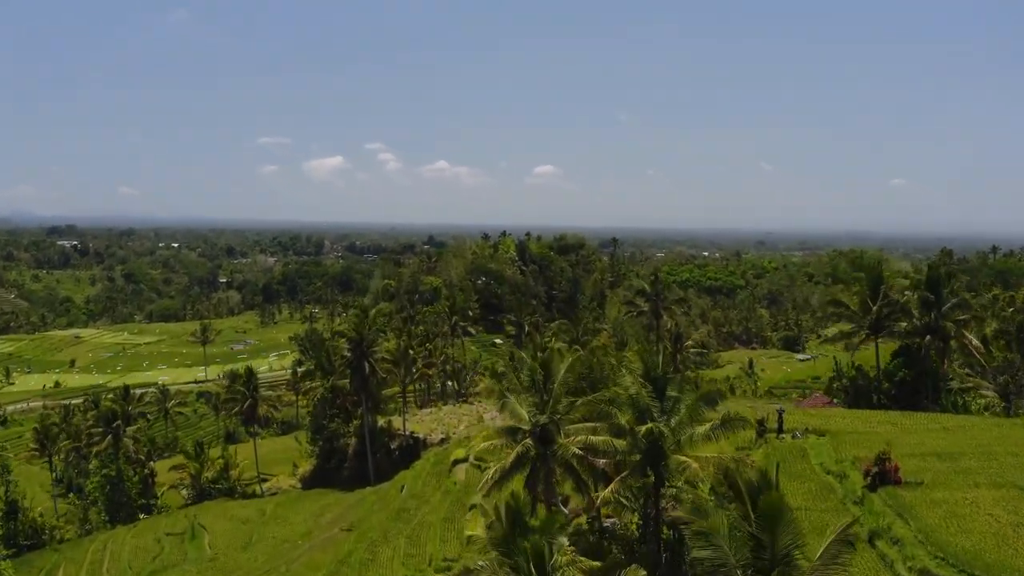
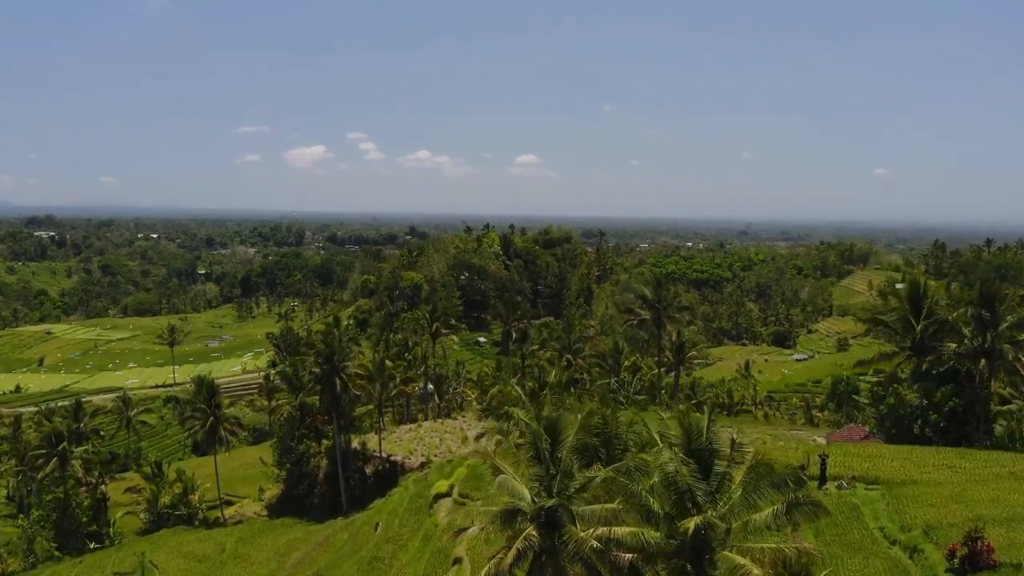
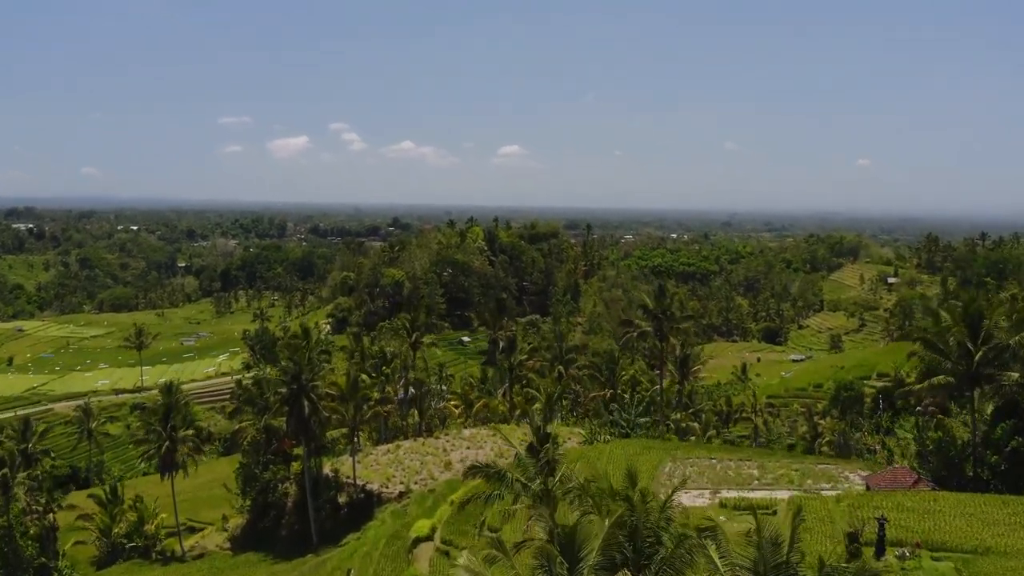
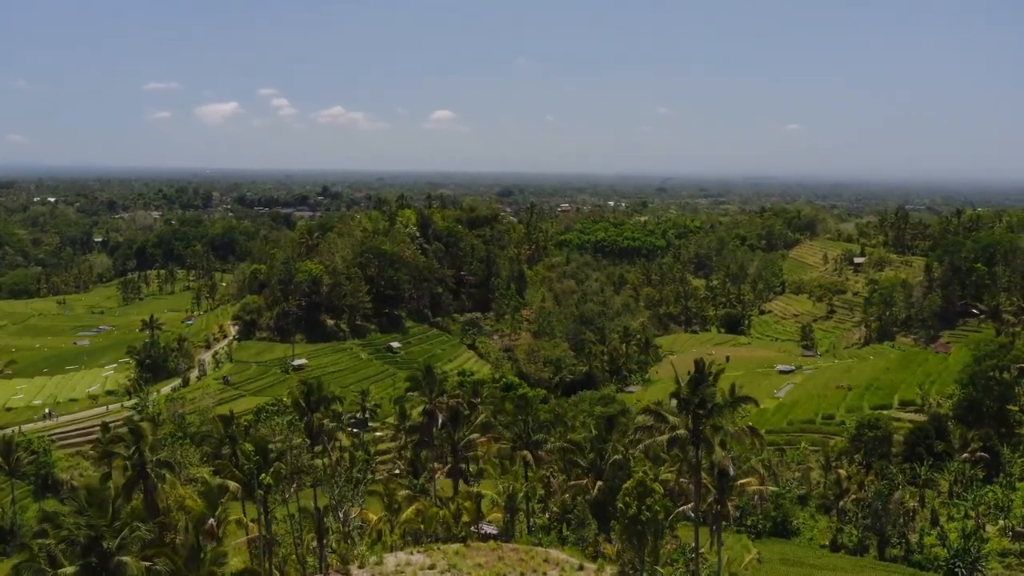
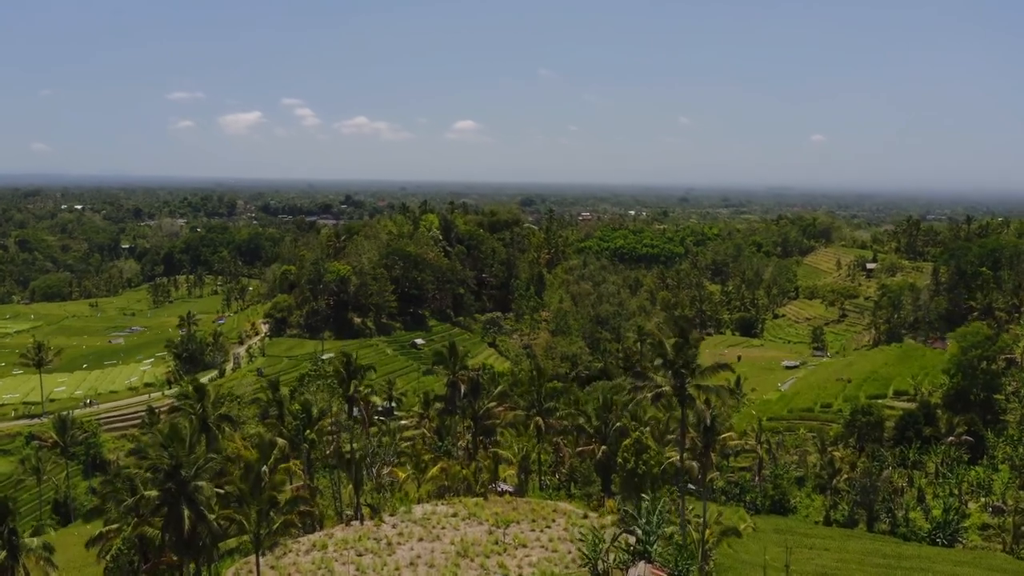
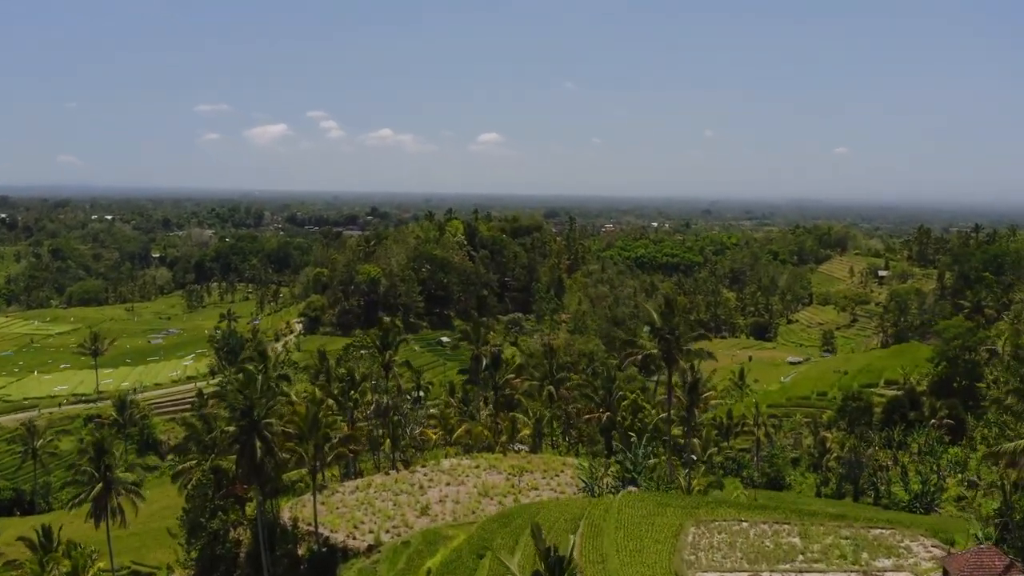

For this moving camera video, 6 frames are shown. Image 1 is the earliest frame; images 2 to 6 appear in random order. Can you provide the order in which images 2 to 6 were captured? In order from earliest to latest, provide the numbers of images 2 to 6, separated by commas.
2, 3, 6, 5, 4
